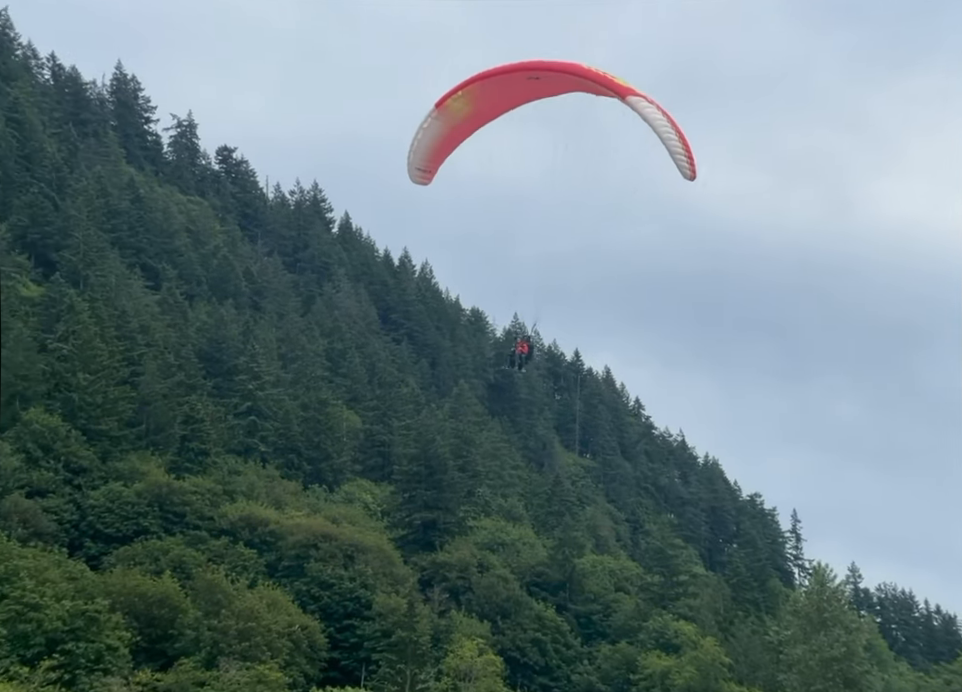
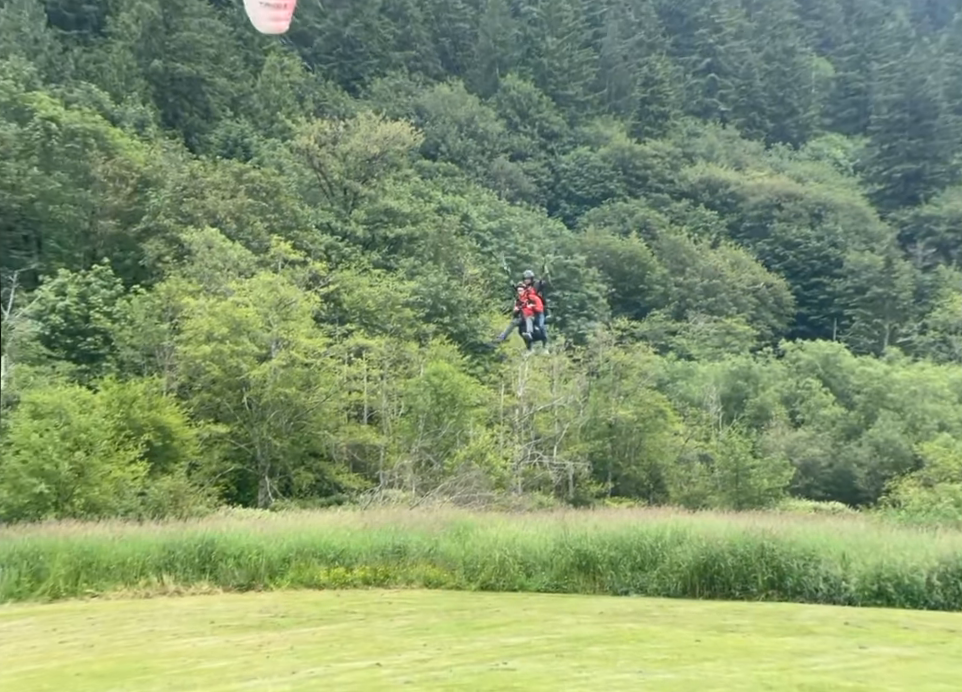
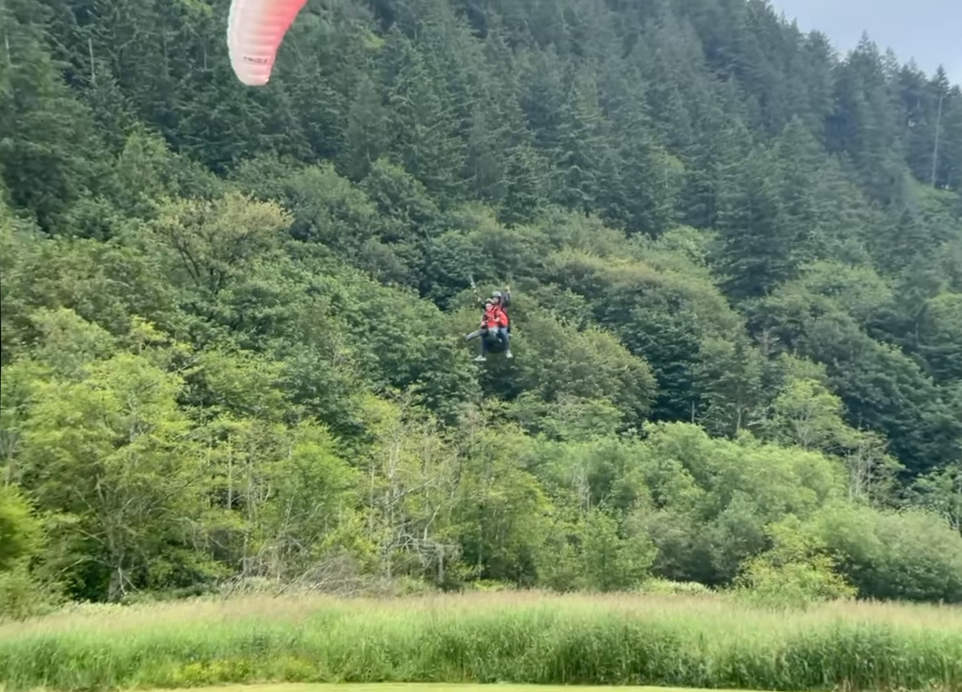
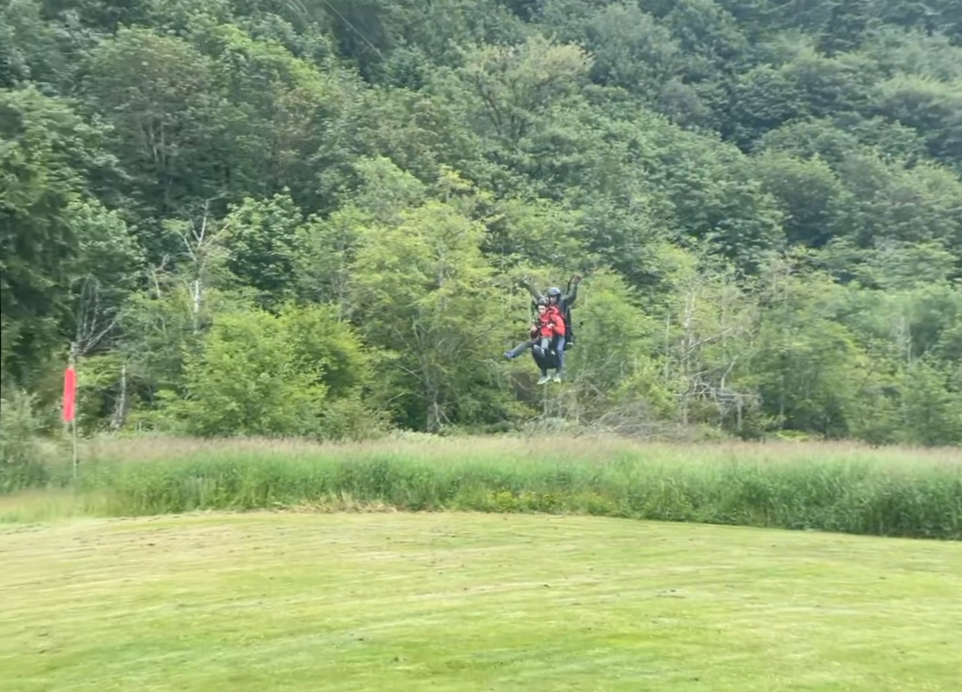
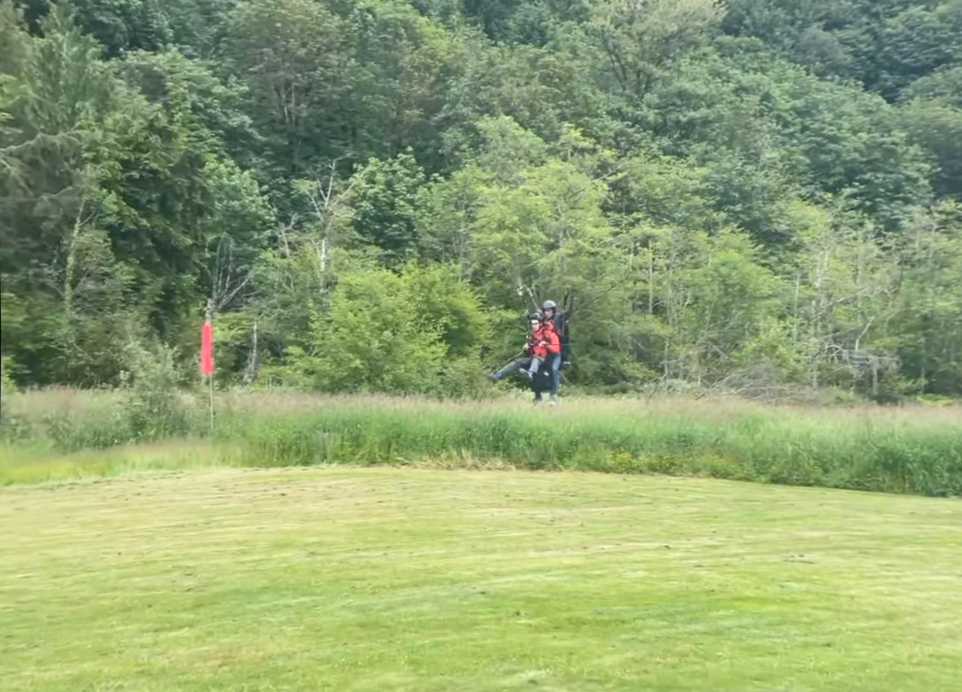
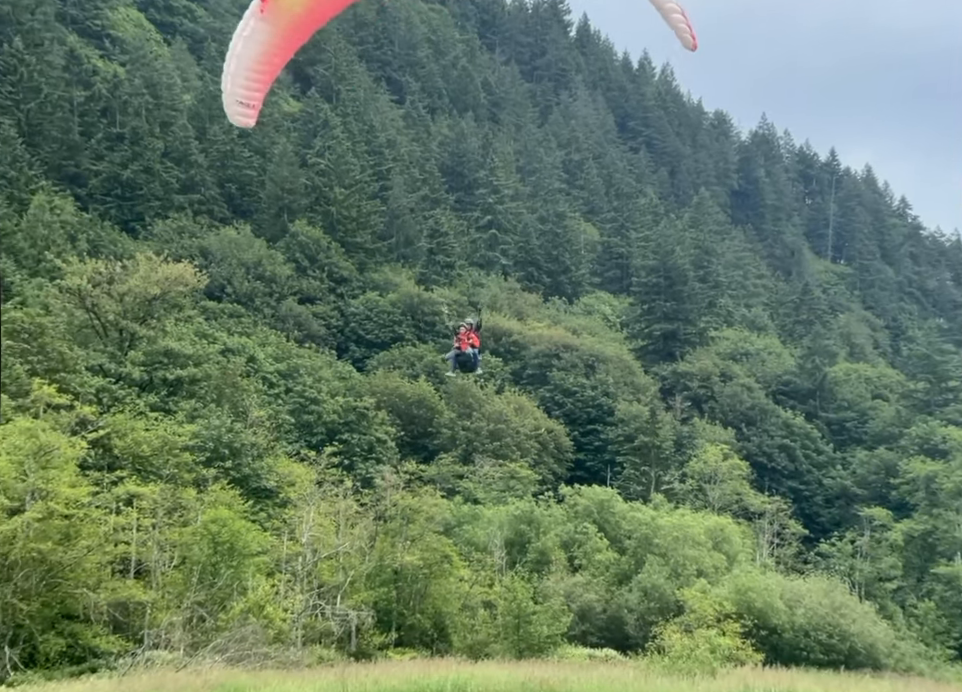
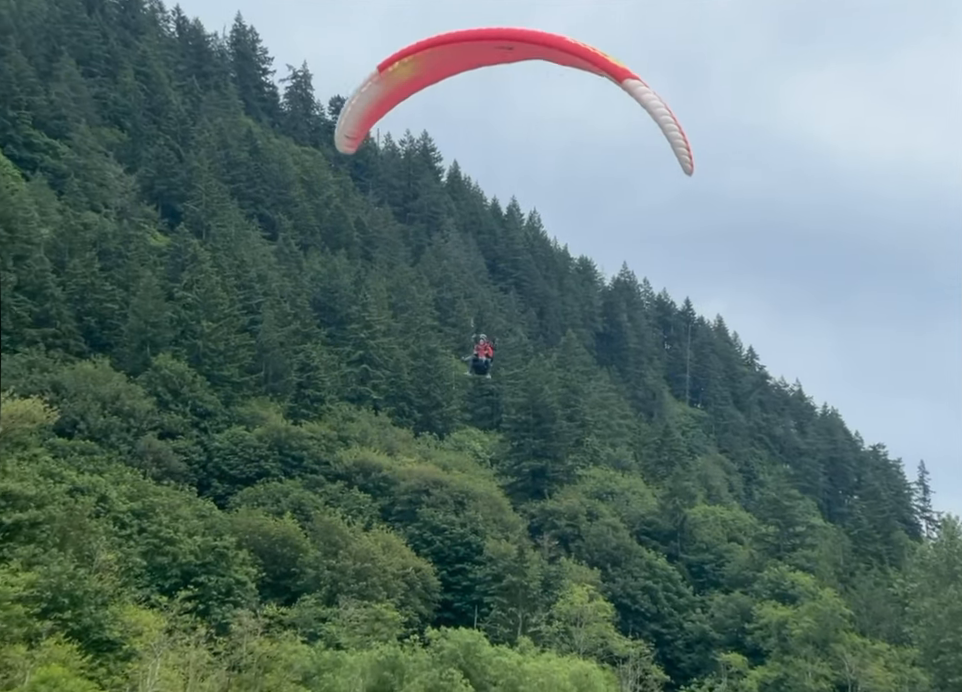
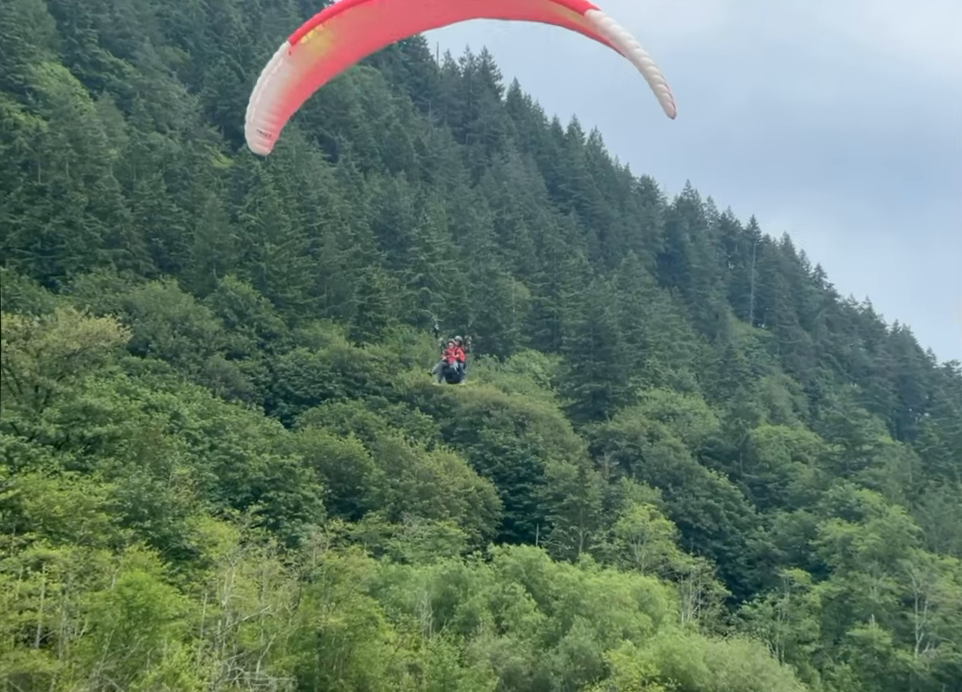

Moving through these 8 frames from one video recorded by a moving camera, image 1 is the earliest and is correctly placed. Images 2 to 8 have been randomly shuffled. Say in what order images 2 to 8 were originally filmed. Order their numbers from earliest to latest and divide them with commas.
7, 8, 6, 3, 2, 4, 5
